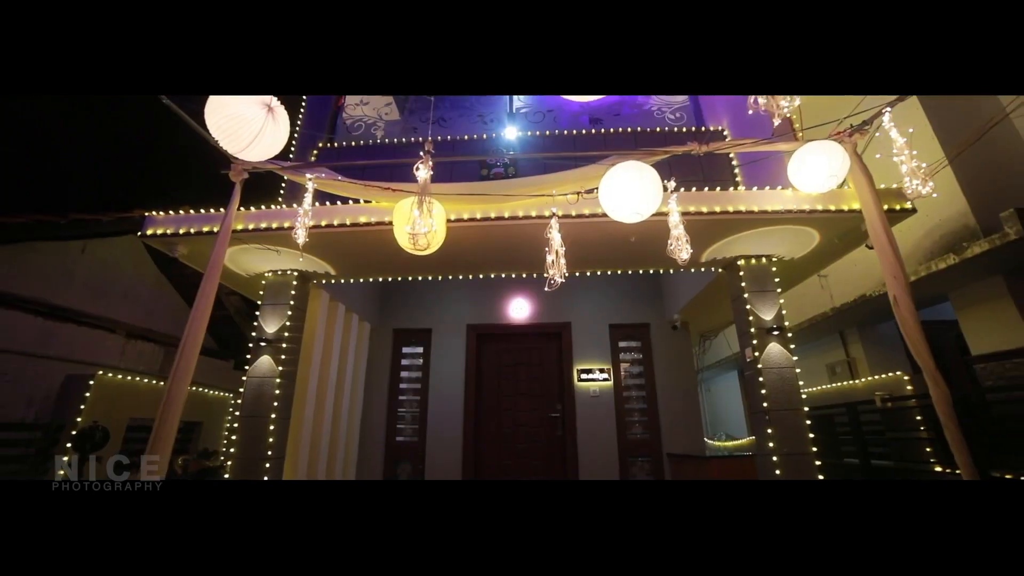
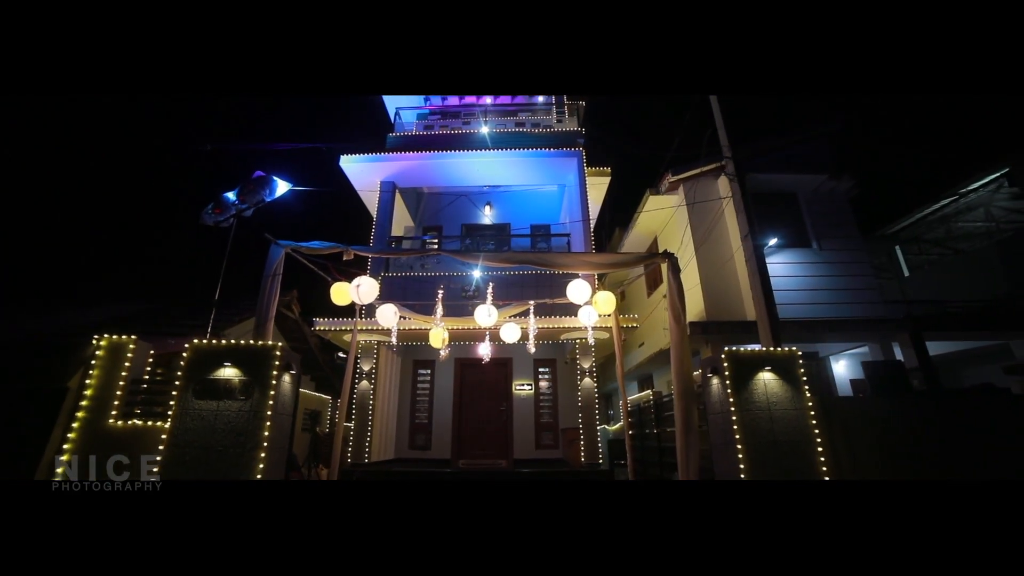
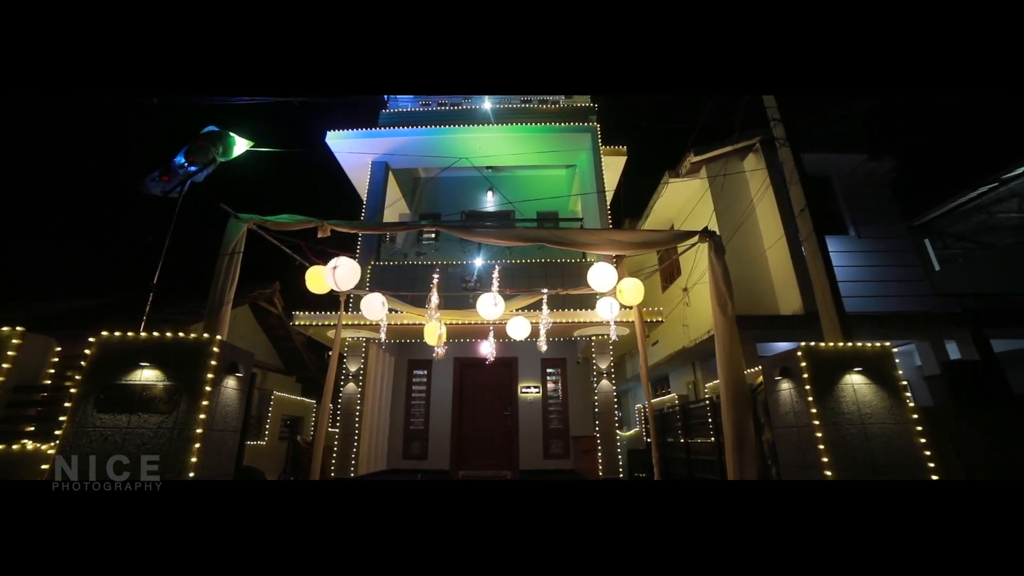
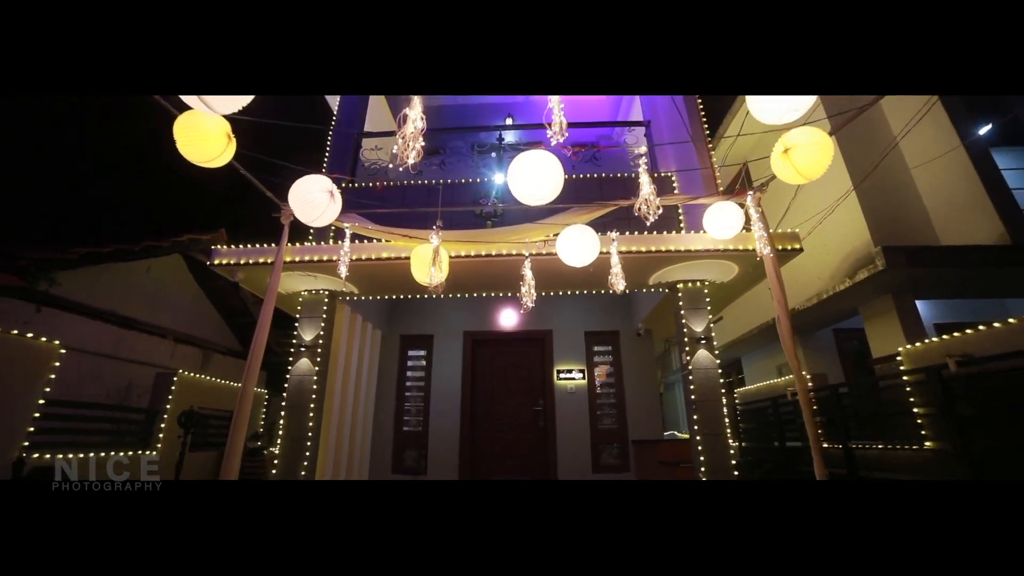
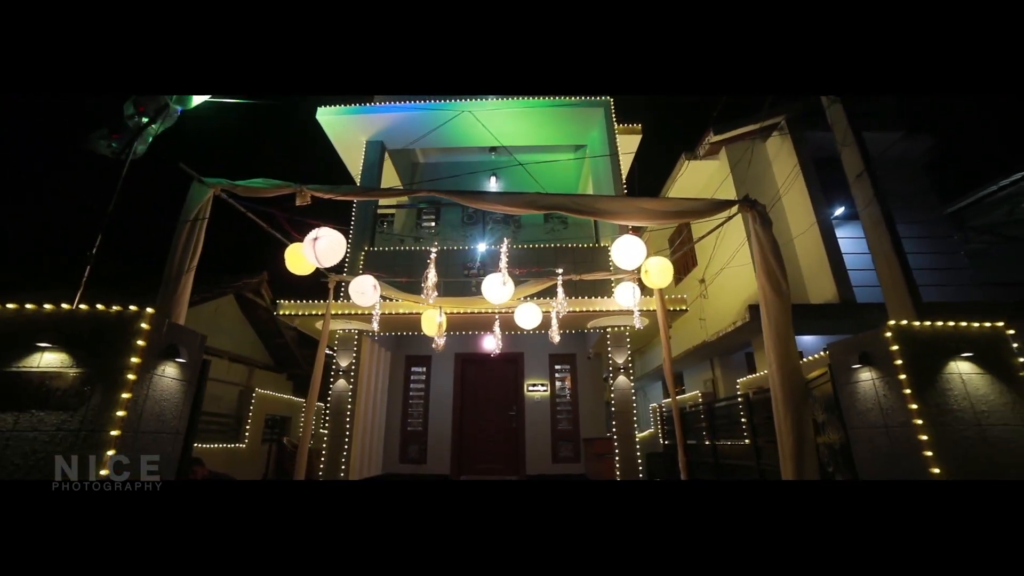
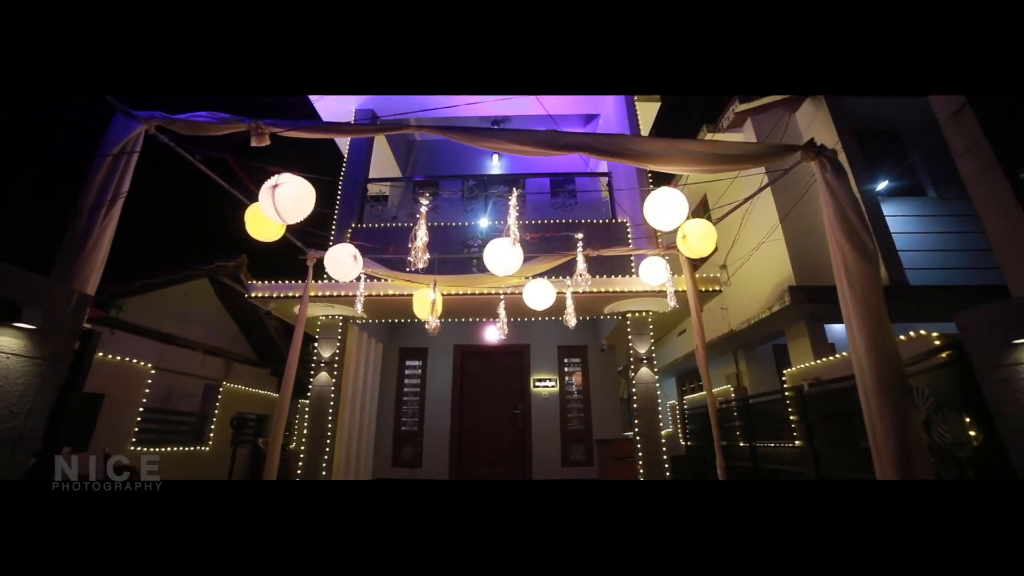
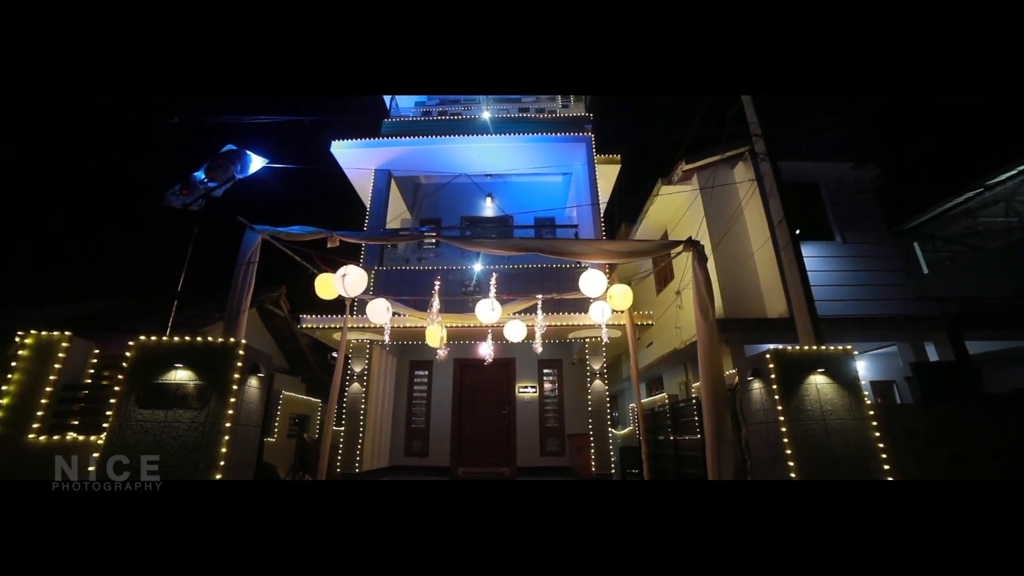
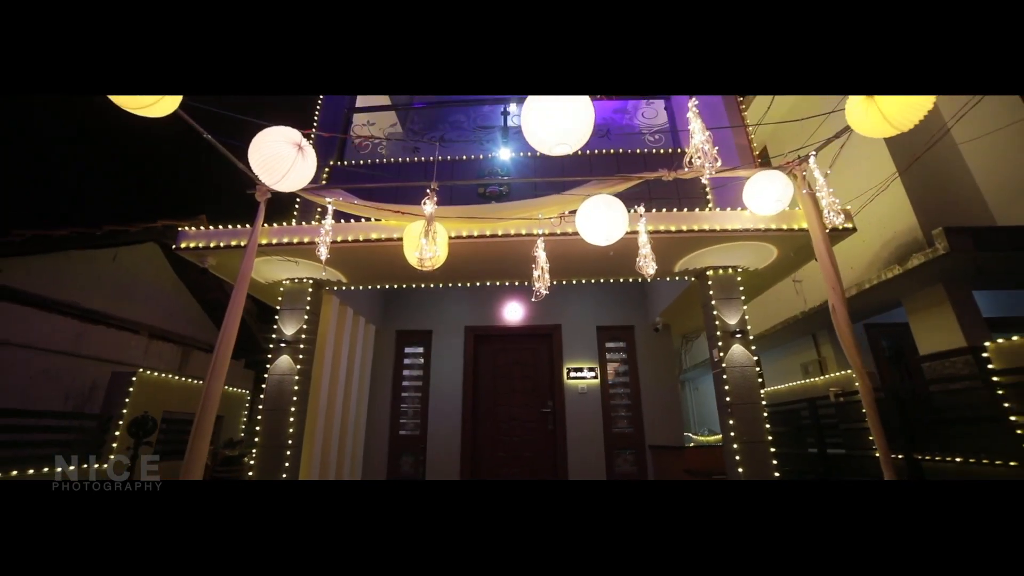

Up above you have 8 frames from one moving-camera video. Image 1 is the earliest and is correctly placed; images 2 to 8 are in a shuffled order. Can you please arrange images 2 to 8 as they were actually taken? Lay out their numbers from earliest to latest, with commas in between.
8, 4, 6, 5, 3, 7, 2
